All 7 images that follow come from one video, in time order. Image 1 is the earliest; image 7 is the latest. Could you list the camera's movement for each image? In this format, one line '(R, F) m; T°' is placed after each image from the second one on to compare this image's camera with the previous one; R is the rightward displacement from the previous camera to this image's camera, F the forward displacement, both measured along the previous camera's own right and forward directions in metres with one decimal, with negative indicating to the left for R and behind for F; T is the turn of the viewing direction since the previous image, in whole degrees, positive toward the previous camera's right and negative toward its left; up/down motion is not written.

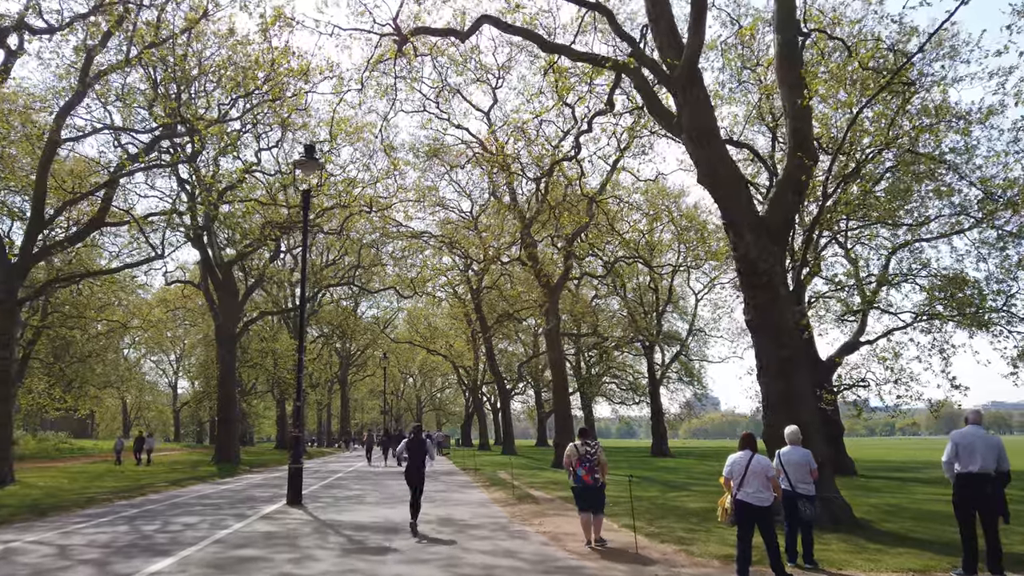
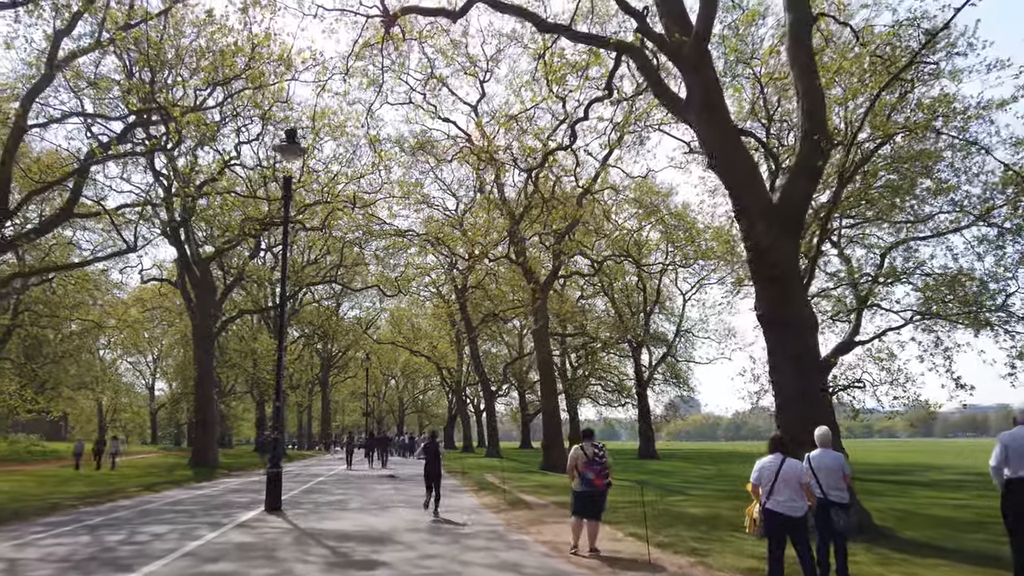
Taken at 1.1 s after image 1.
(-0.2, +0.8) m; +1°
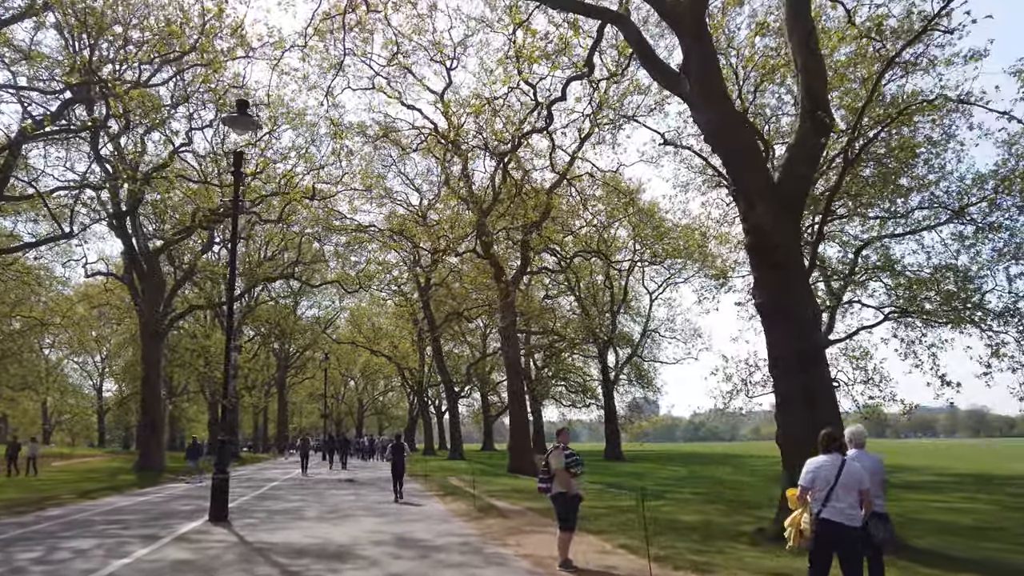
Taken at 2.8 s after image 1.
(-0.2, +1.1) m; +3°
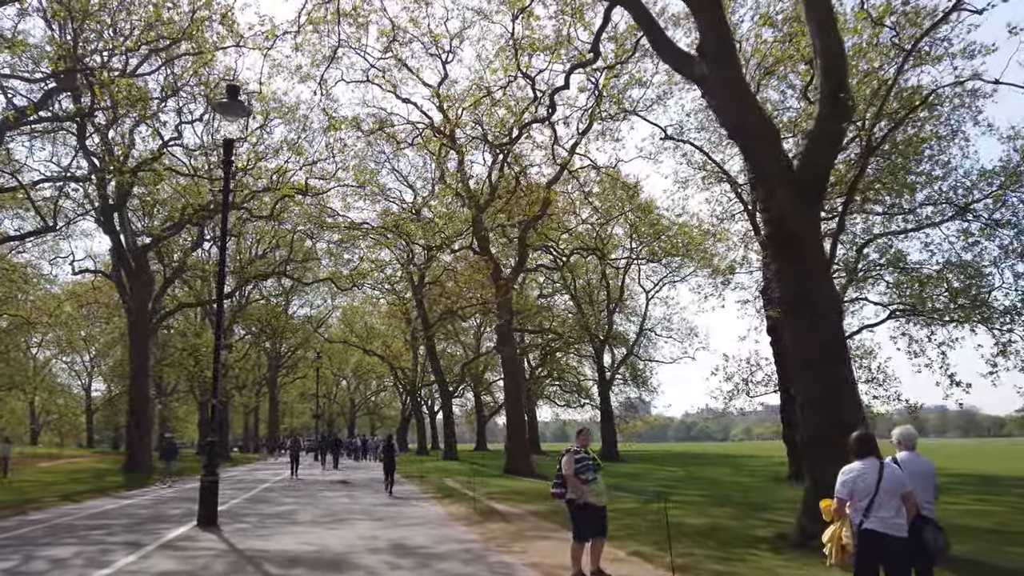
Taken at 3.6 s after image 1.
(-0.2, +0.5) m; +1°
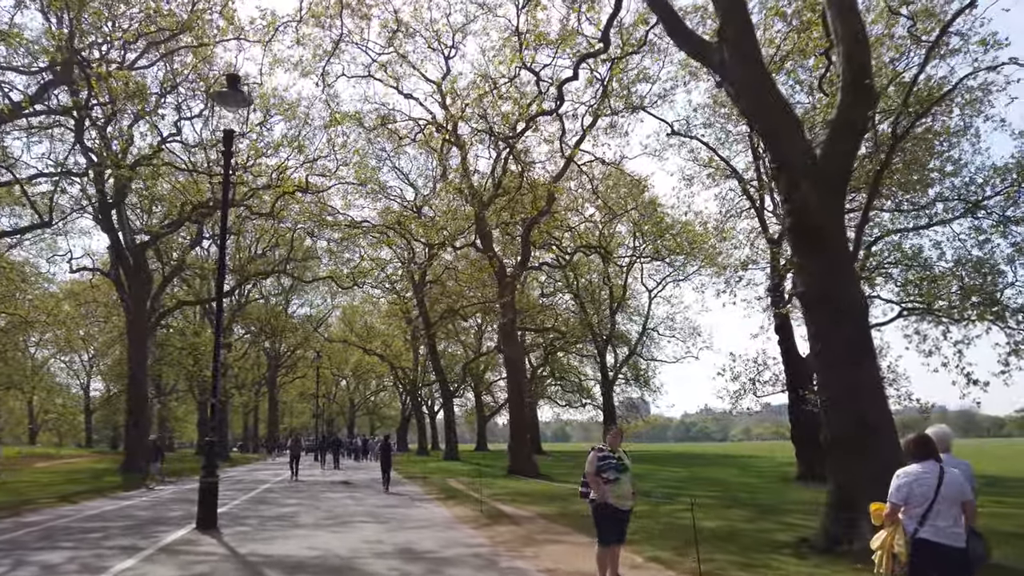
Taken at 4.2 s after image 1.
(-0.2, +0.4) m; 0°
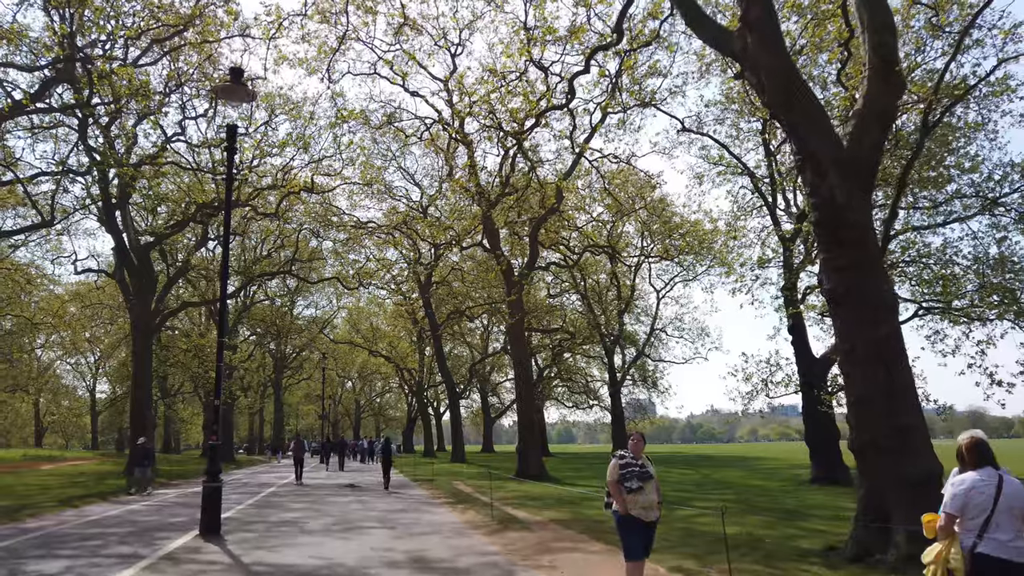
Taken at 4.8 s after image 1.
(-0.1, +0.4) m; 0°
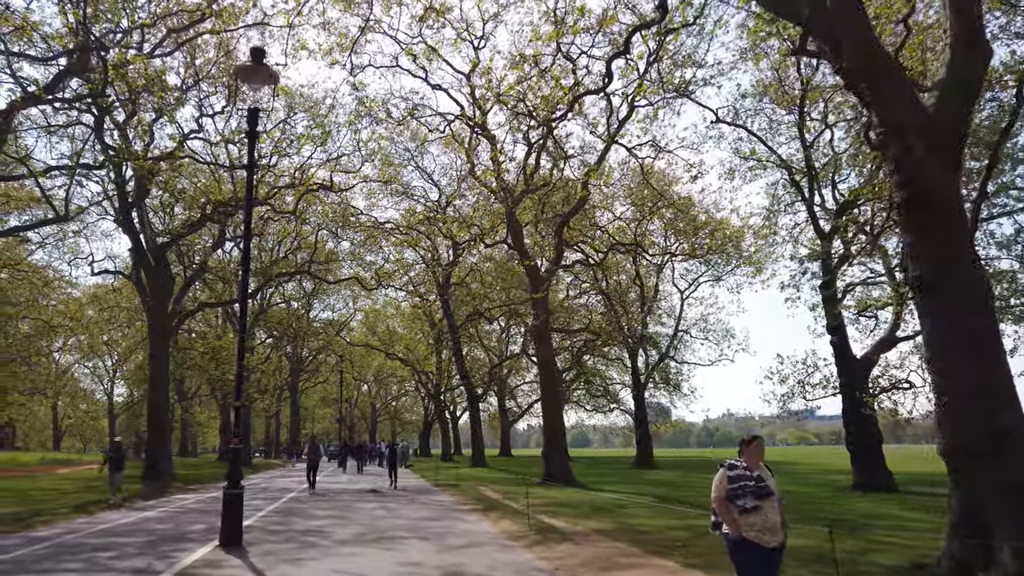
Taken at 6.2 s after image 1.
(-0.4, +0.8) m; -1°
